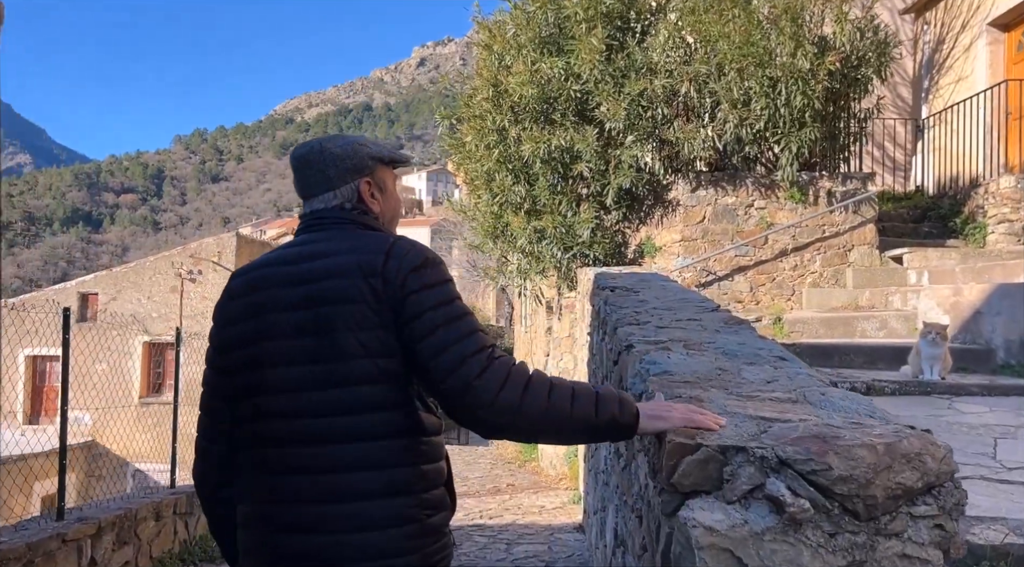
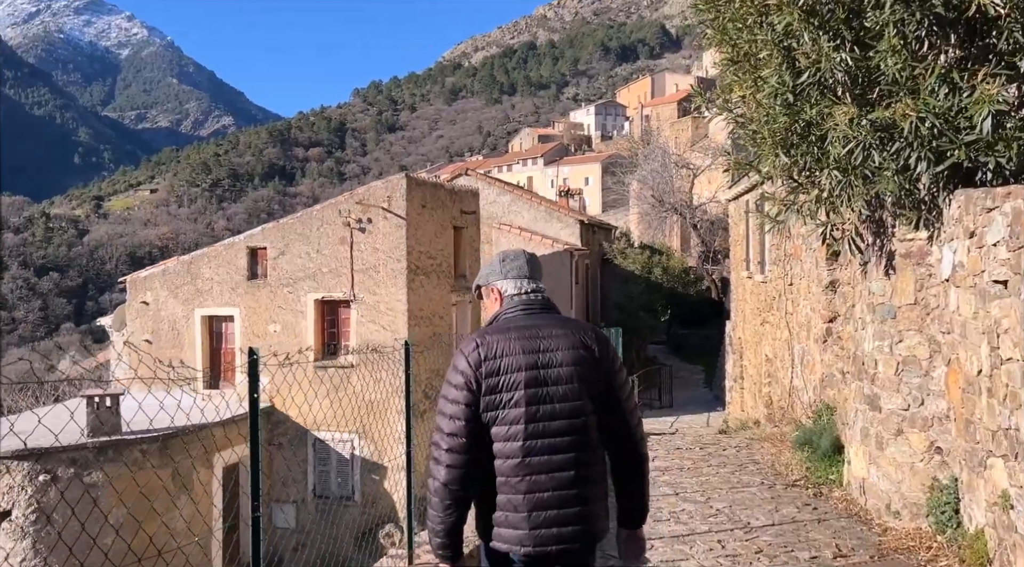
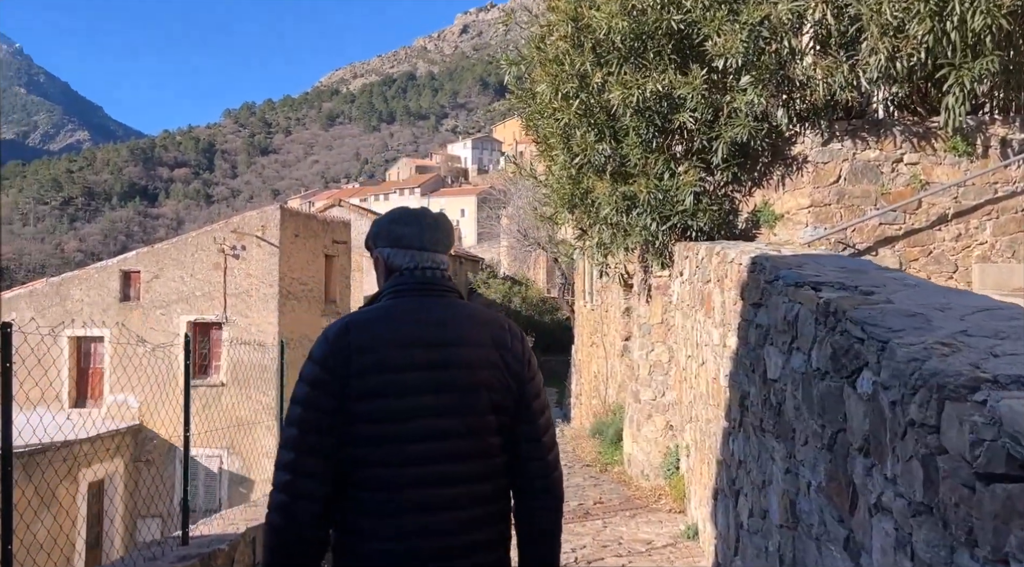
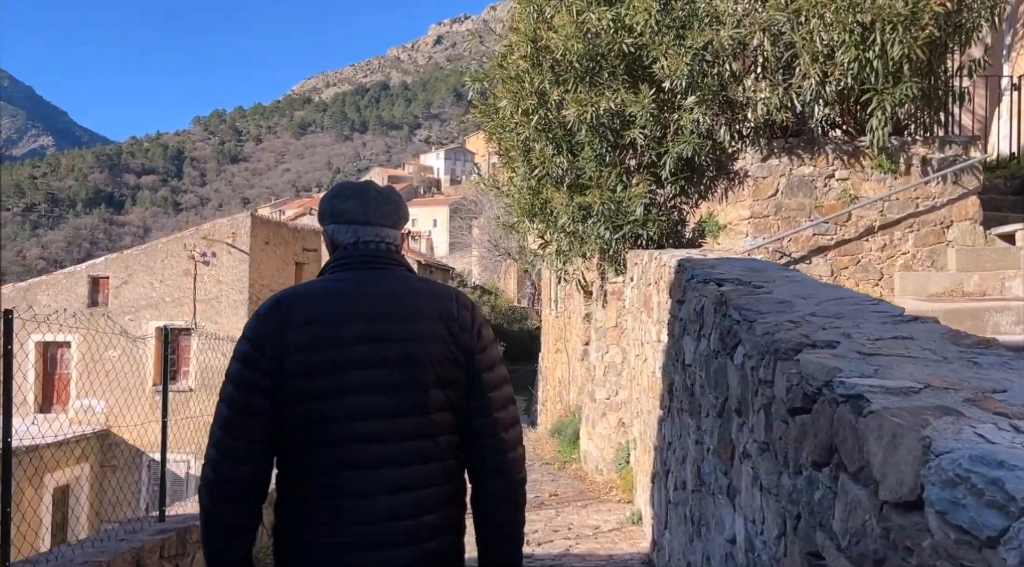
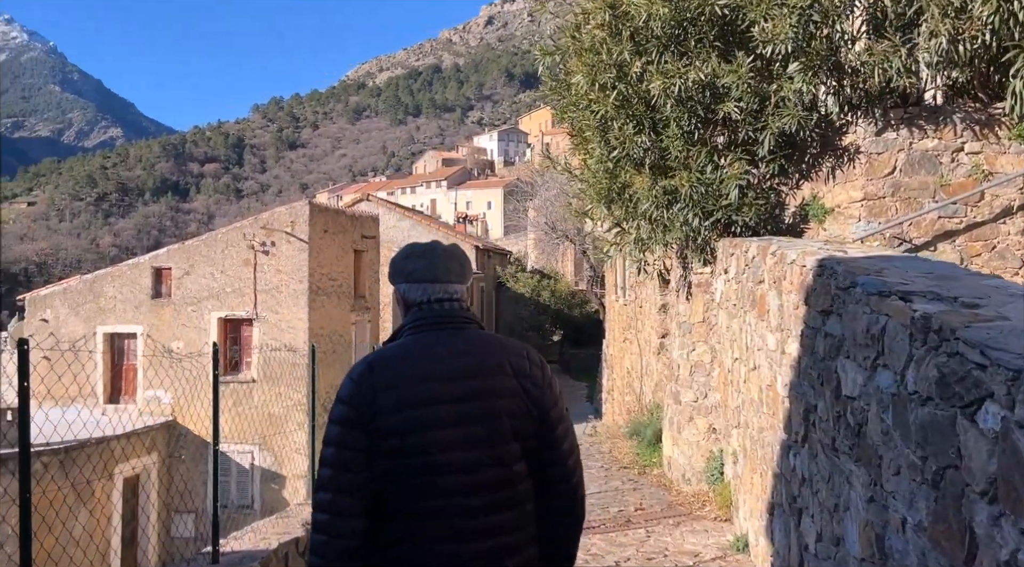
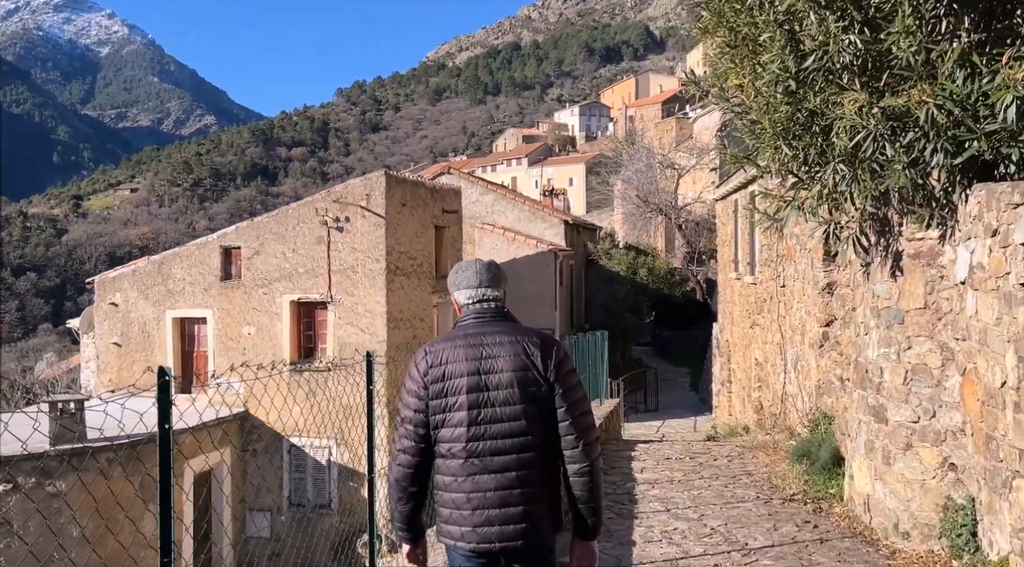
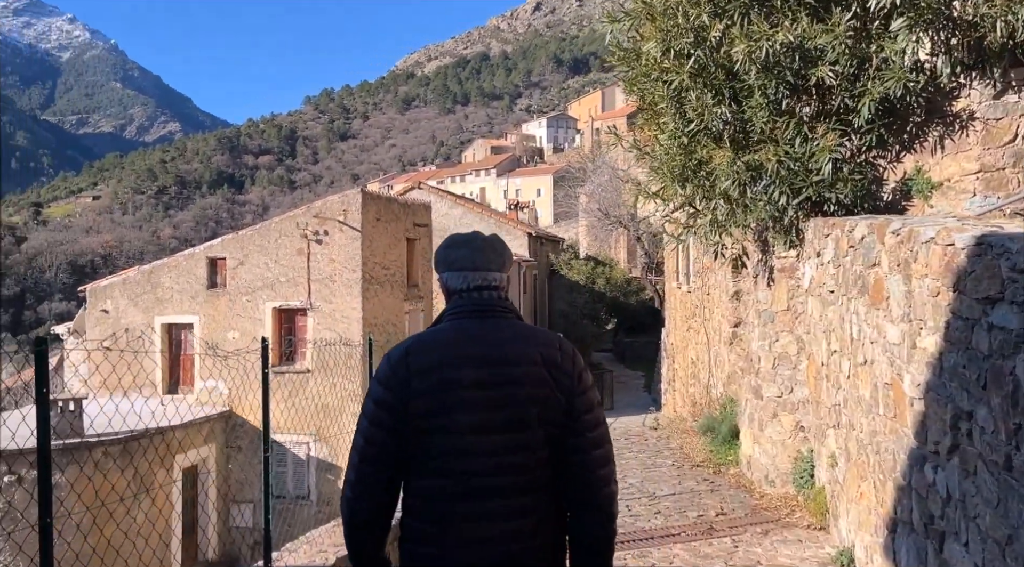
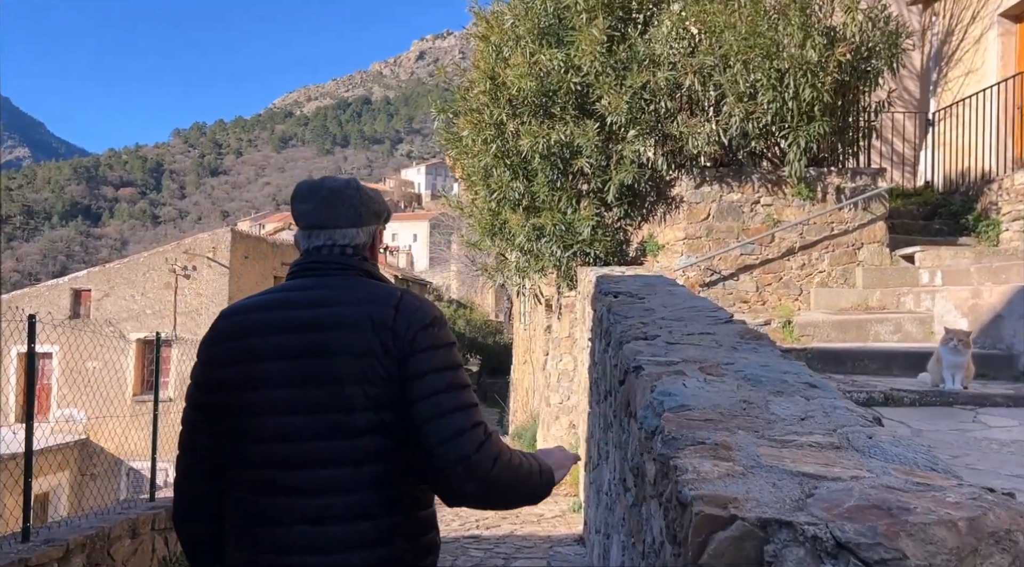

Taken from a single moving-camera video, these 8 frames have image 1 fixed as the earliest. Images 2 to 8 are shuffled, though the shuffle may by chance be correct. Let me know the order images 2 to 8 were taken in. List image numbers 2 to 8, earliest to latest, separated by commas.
8, 4, 3, 5, 7, 2, 6
